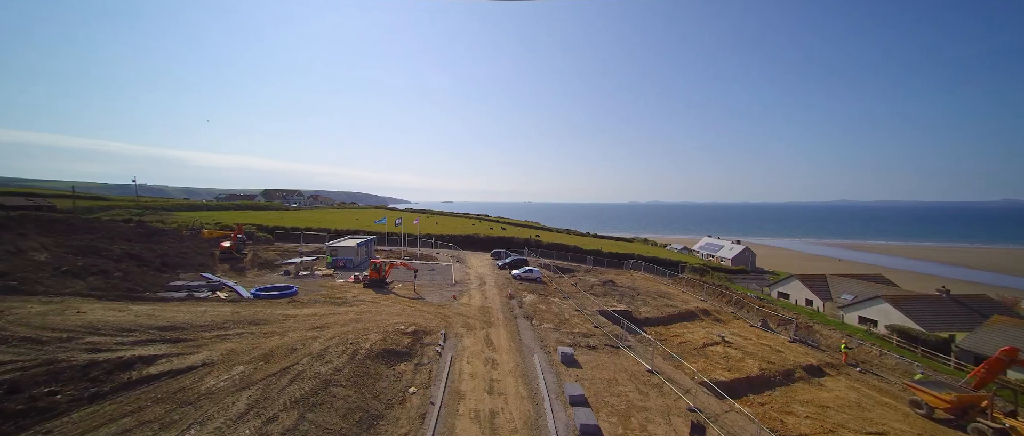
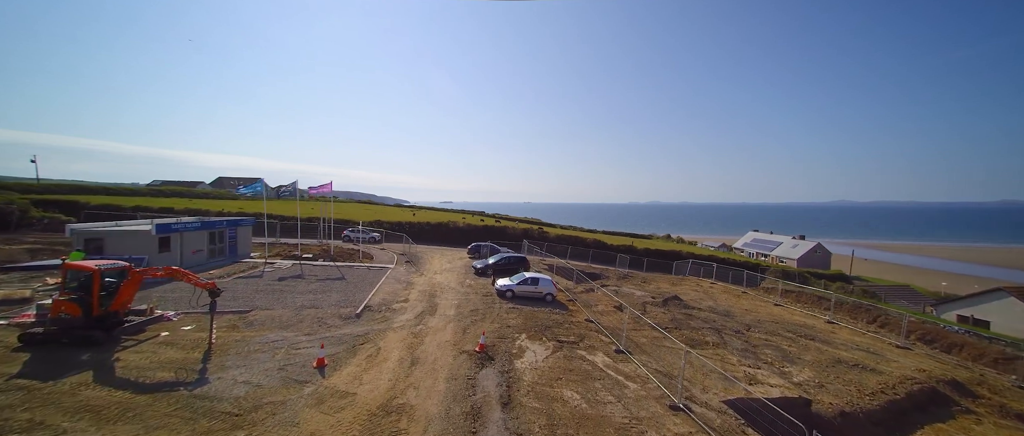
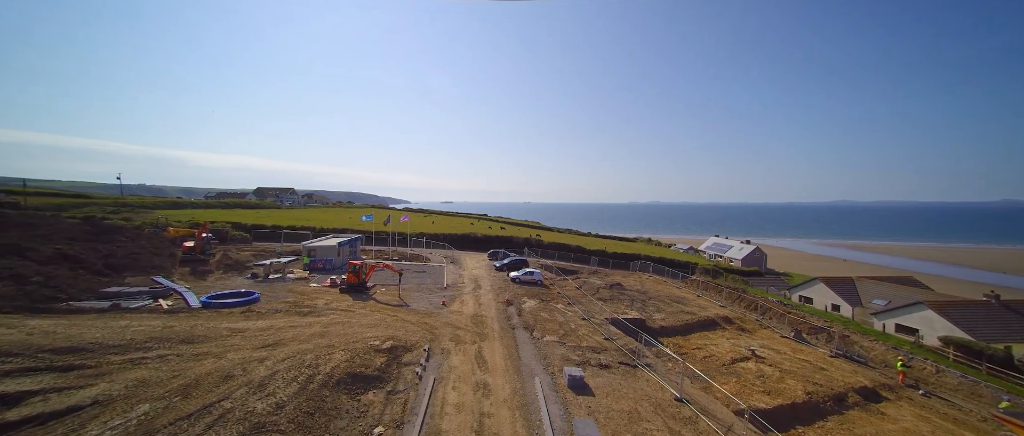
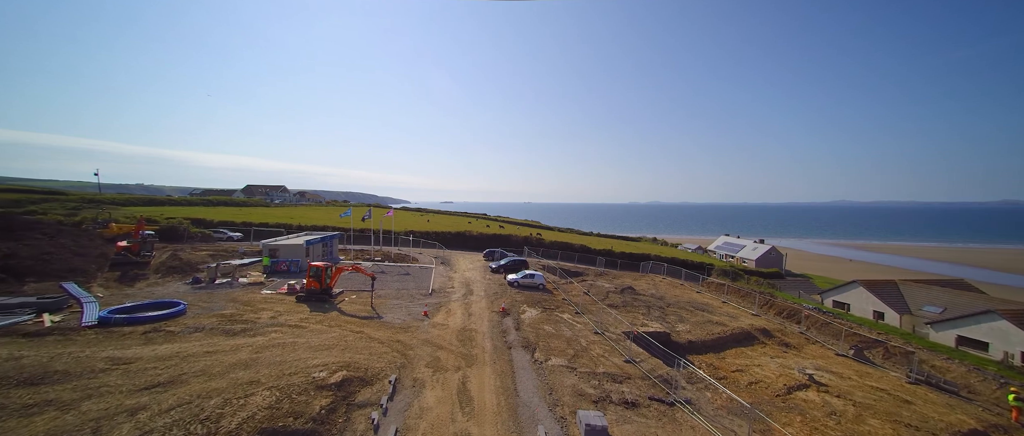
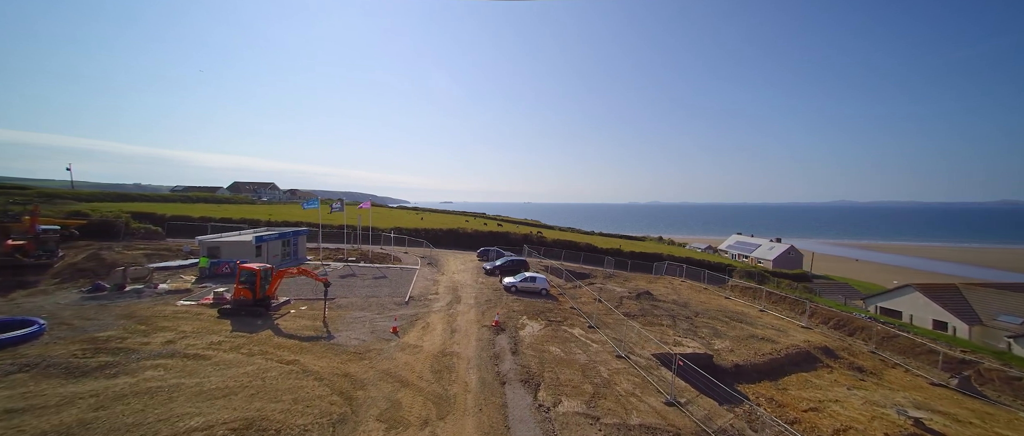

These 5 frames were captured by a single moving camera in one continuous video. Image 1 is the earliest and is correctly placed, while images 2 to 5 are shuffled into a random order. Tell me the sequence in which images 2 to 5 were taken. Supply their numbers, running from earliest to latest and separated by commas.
3, 4, 5, 2
